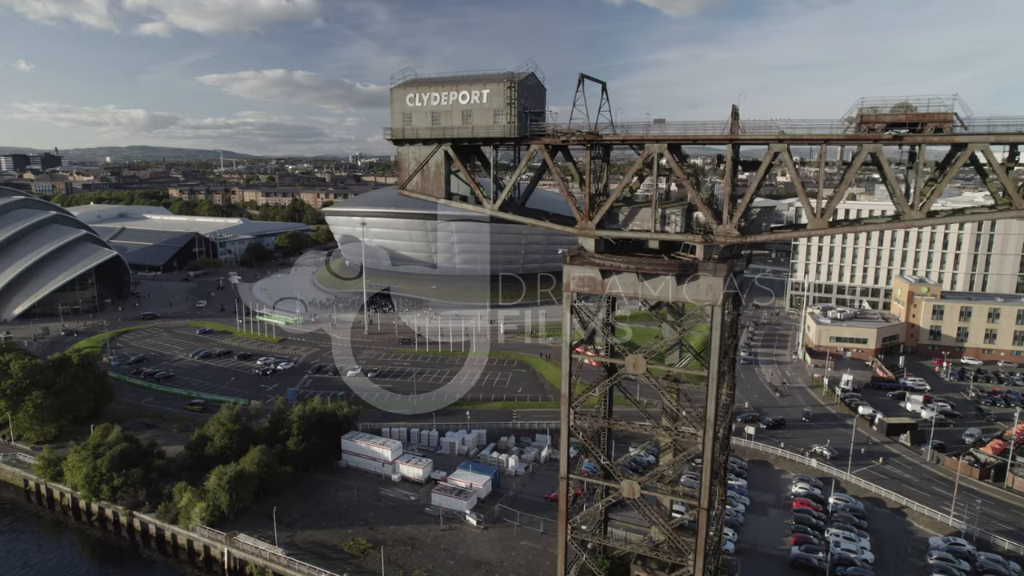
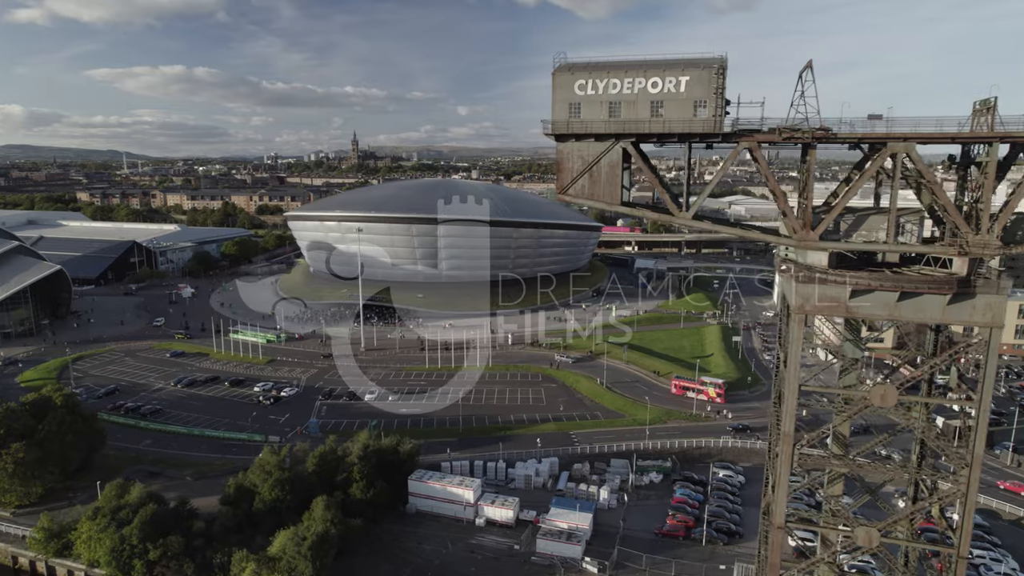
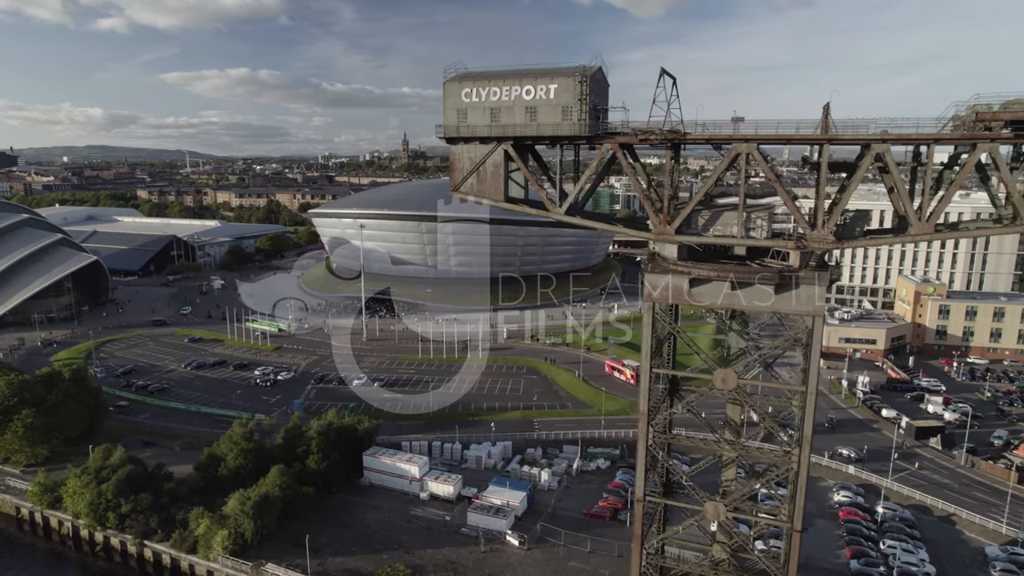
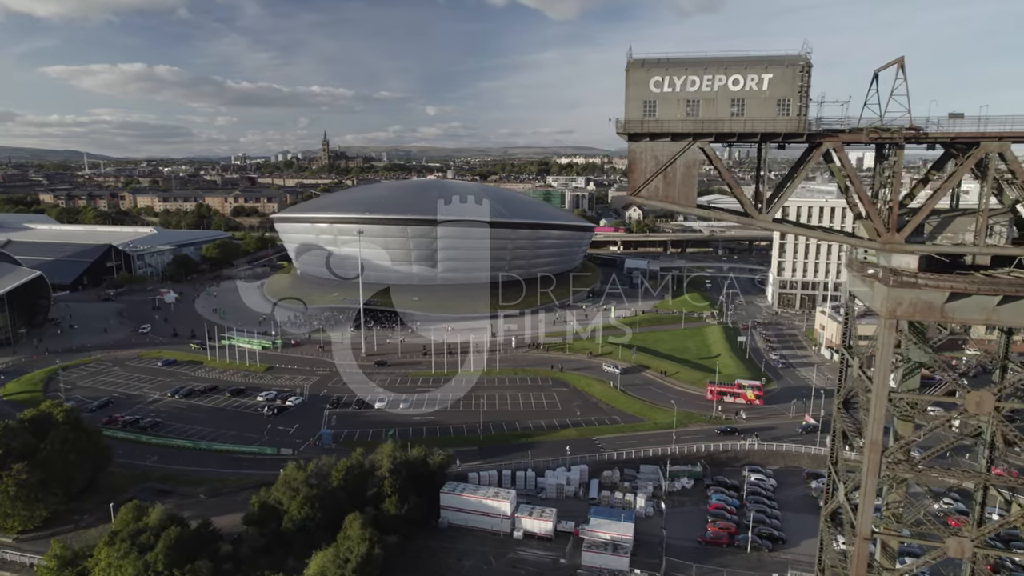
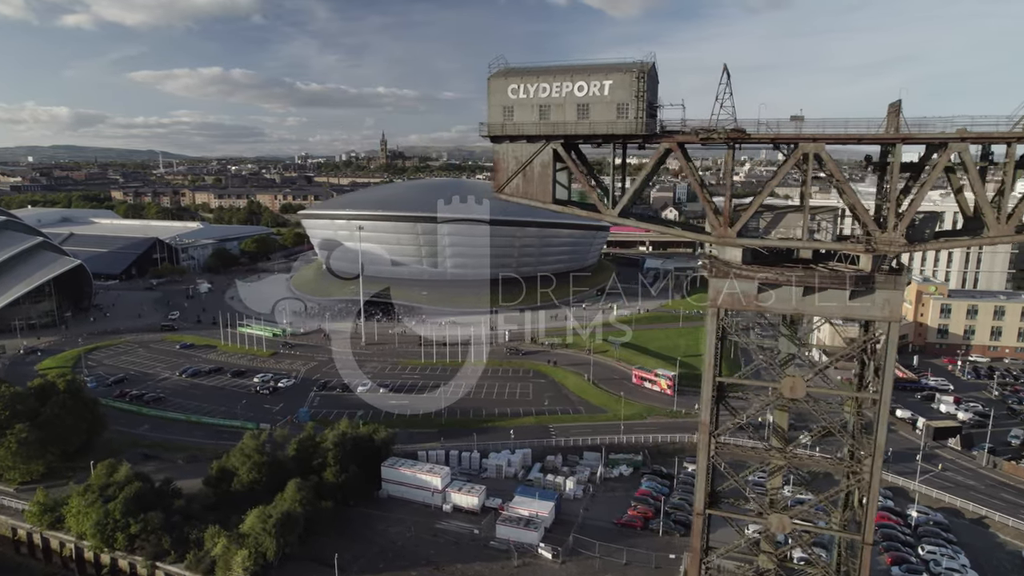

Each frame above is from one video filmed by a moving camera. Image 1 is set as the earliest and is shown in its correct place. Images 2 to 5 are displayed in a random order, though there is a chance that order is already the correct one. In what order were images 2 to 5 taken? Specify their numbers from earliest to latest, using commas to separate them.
3, 5, 2, 4
